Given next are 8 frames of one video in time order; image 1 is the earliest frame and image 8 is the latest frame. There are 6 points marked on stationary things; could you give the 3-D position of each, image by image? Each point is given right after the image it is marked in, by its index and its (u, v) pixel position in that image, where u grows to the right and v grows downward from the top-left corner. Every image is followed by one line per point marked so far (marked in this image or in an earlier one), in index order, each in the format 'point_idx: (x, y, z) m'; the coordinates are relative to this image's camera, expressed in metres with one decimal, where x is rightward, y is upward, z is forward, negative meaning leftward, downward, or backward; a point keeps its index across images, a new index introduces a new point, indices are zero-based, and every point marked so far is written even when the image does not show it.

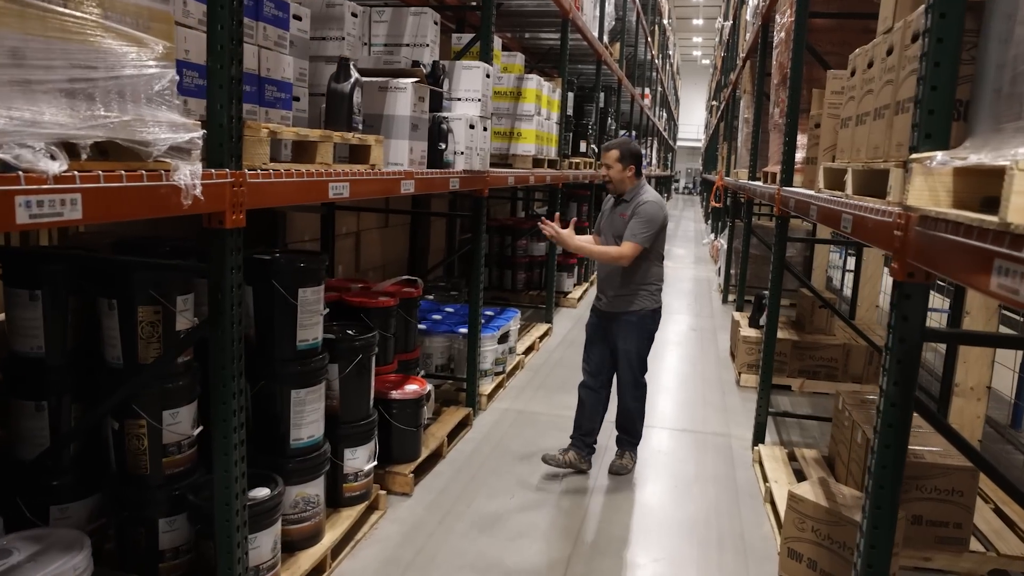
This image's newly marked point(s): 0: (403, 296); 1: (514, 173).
0: (-0.4, 0.0, +4.0) m
1: (0.0, +0.6, +5.1) m
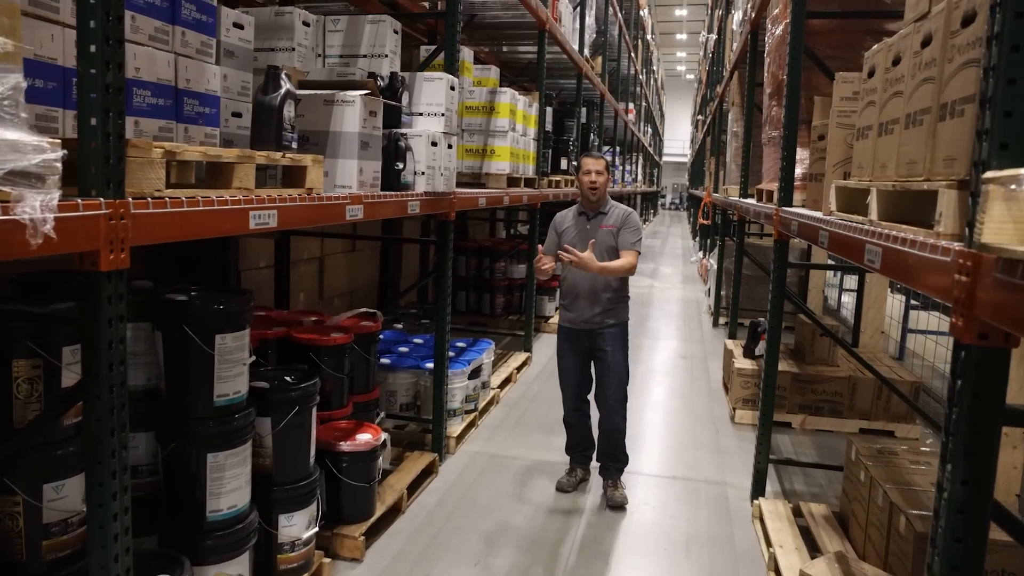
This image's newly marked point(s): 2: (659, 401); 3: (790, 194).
0: (-0.6, -0.2, +3.6) m
1: (-0.1, +0.5, +4.7) m
2: (+0.8, -0.6, +5.4) m
3: (+1.1, +0.4, +3.7) m
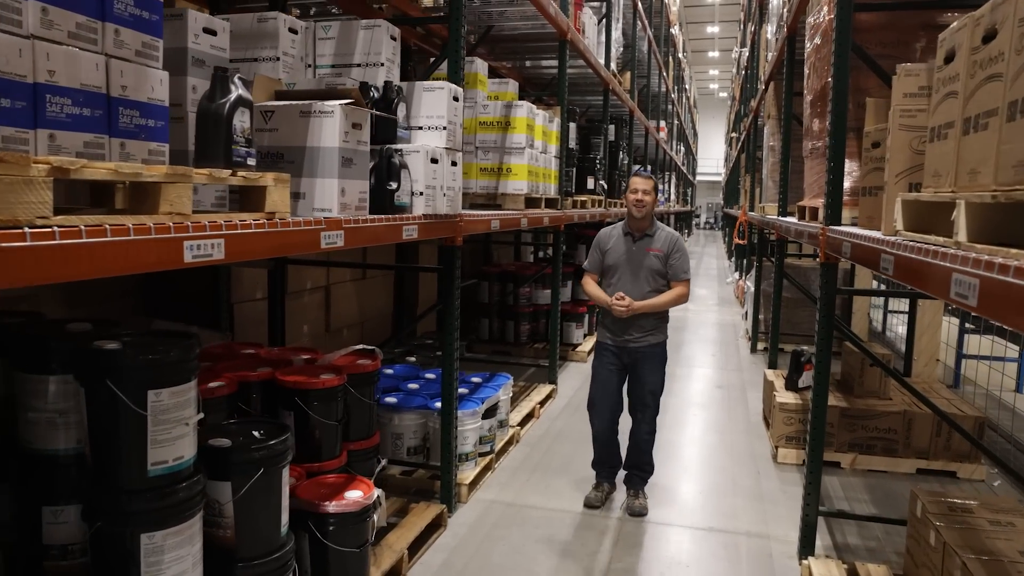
0: (-0.5, -0.3, +3.2) m
1: (-0.1, +0.3, +4.3) m
2: (+0.9, -0.8, +5.0) m
3: (+1.1, +0.3, +3.3) m
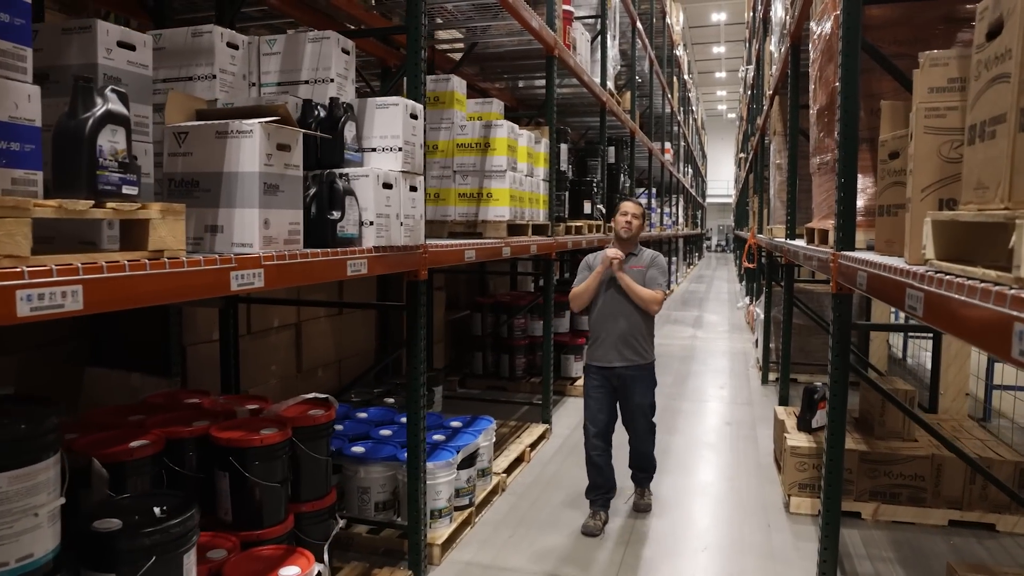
0: (-0.6, -0.4, +2.9) m
1: (-0.1, +0.2, +4.0) m
2: (+0.9, -0.9, +4.6) m
3: (+1.0, +0.2, +2.9) m
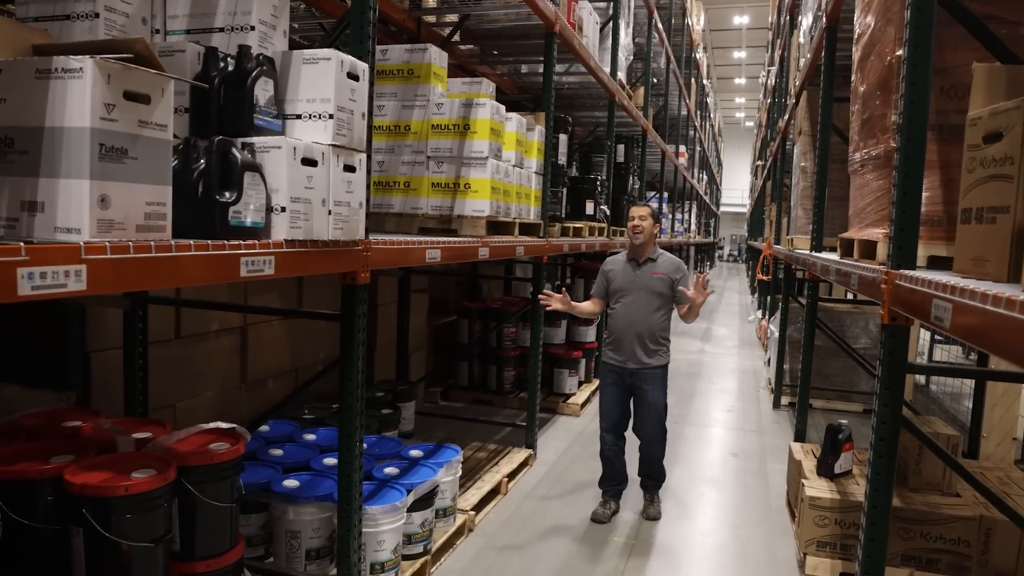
0: (-0.7, -0.4, +2.2) m
1: (-0.2, +0.2, +3.4) m
2: (+0.8, -1.0, +4.0) m
3: (+0.9, +0.1, +2.3) m
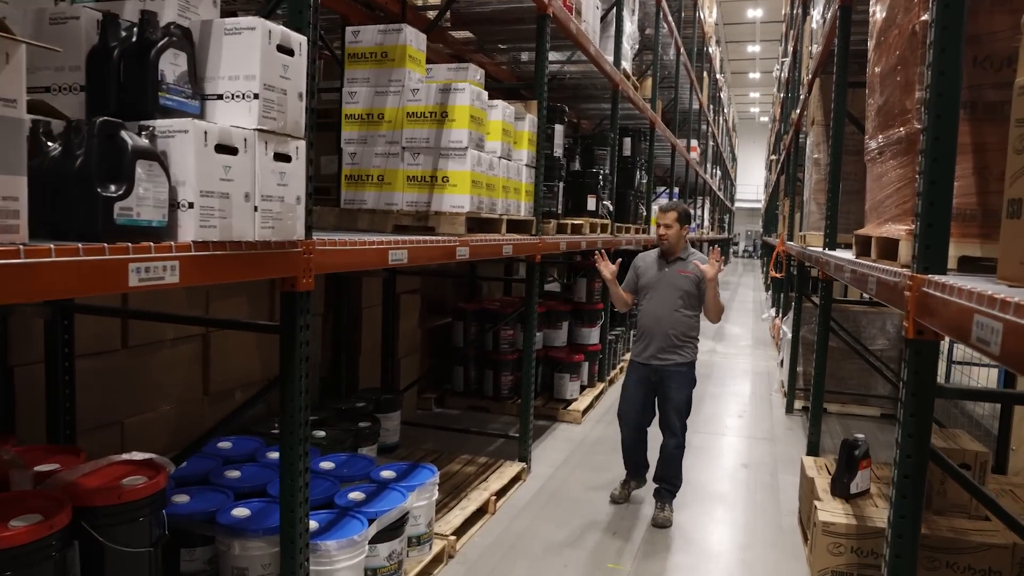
0: (-0.8, -0.4, +1.9) m
1: (-0.3, +0.1, +3.0) m
2: (+0.7, -1.0, +3.6) m
3: (+0.9, +0.1, +1.9) m
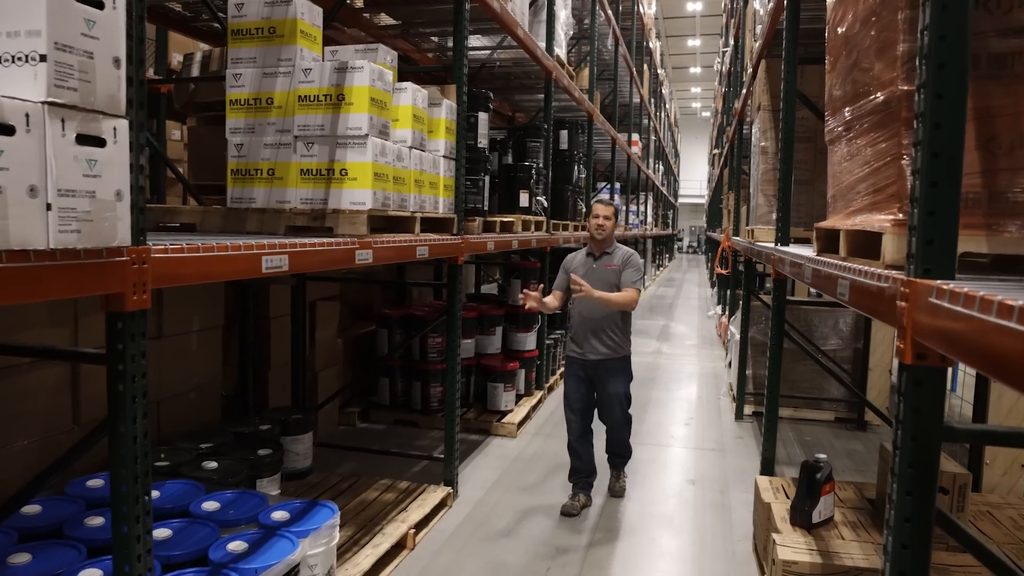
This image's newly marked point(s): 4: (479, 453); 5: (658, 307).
0: (-1.0, -0.5, +1.5) m
1: (-0.5, +0.1, +2.6) m
2: (+0.4, -1.0, +3.2) m
3: (+0.7, +0.1, +1.6) m
4: (-0.2, -0.8, +4.9) m
5: (+2.0, -0.3, +13.6) m
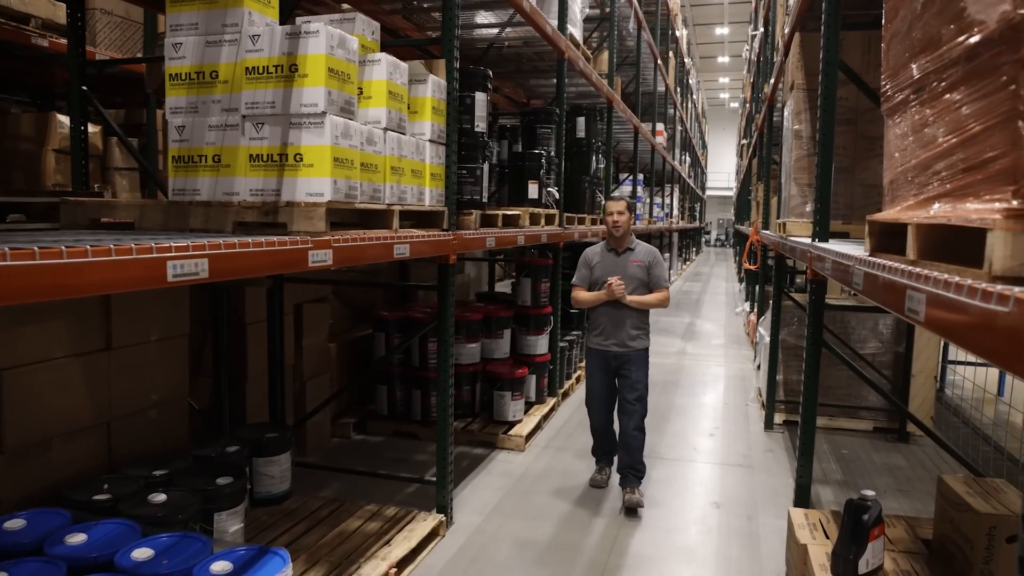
0: (-1.0, -0.5, +1.0) m
1: (-0.6, +0.1, +2.1) m
2: (+0.4, -1.0, +2.8) m
3: (+0.6, +0.1, +1.1) m
4: (-0.1, -0.8, +4.5) m
5: (+2.3, -0.2, +13.0) m
